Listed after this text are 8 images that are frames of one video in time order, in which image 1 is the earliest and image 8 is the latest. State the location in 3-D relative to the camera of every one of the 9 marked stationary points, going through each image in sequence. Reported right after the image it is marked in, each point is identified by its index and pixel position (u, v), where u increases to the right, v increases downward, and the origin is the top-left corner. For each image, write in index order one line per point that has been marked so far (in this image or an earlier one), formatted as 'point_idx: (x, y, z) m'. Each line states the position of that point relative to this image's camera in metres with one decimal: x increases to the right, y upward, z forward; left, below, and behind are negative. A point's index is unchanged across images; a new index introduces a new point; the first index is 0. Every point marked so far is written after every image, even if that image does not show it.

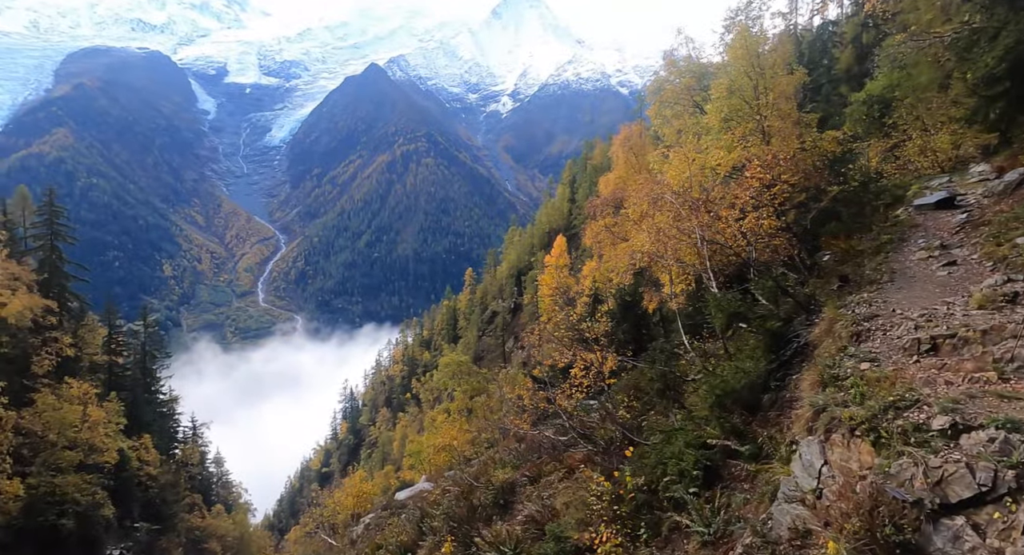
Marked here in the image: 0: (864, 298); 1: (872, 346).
0: (+8.0, -0.5, +13.8) m
1: (+6.7, -1.3, +11.2) m
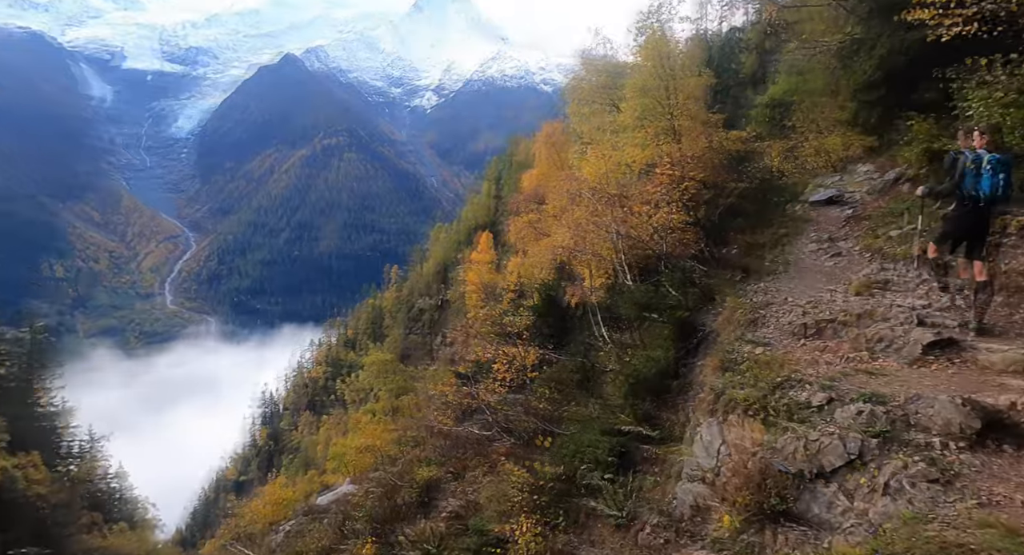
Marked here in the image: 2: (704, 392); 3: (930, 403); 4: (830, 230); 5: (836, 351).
0: (+6.1, -0.2, +14.7) m
1: (+5.0, -1.1, +11.9) m
2: (+3.5, -2.1, +11.1) m
3: (+4.8, -1.4, +6.9) m
4: (+10.4, +1.5, +19.4) m
5: (+5.2, -1.2, +9.7) m
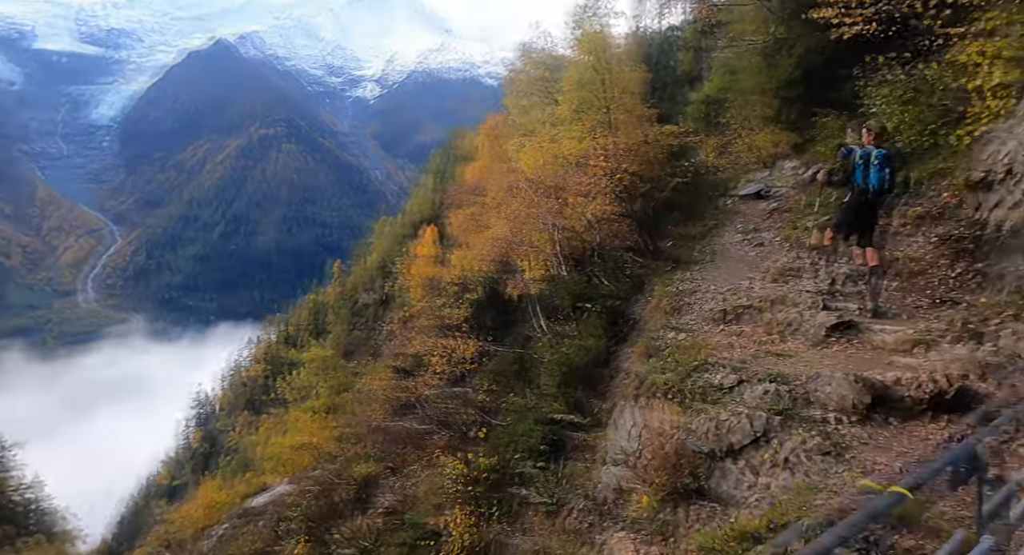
0: (+4.4, 0.0, +15.2) m
1: (+3.6, -0.8, +12.3) m
2: (+2.2, -1.9, +11.3) m
3: (+3.8, -1.3, +7.3) m
4: (+8.3, +1.9, +20.2) m
5: (+4.0, -1.0, +10.1) m
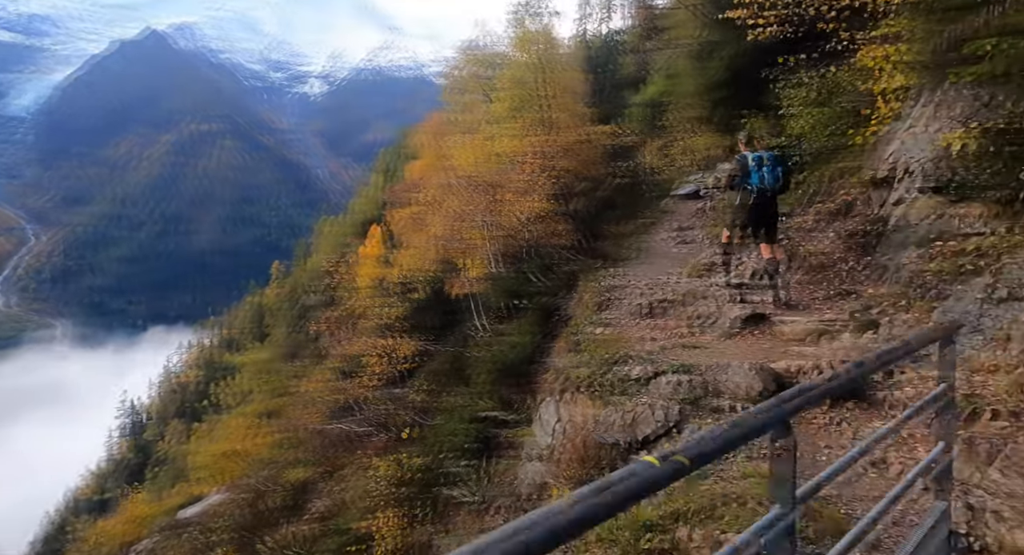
0: (+2.5, +0.1, +15.4) m
1: (+2.0, -0.7, +12.5) m
2: (+0.7, -1.8, +11.3) m
3: (+2.6, -1.2, +7.4) m
4: (+5.9, +2.0, +20.7) m
5: (+2.6, -0.9, +10.3) m
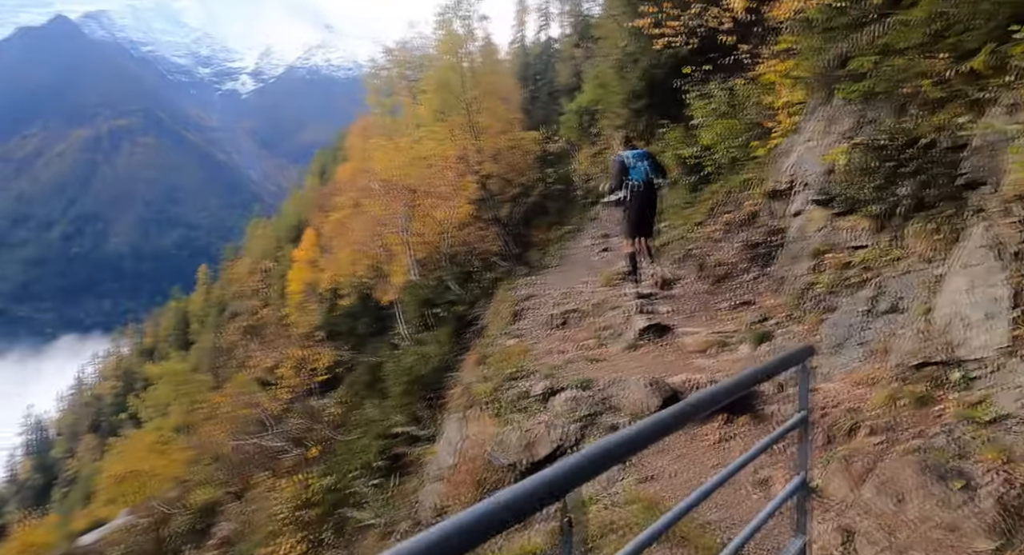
0: (+0.4, -0.1, +15.2) m
1: (+0.2, -0.9, +12.2) m
2: (-1.0, -2.0, +11.0) m
3: (+1.4, -1.3, +7.3) m
4: (+3.3, +1.7, +20.9) m
5: (+1.0, -1.1, +10.1) m
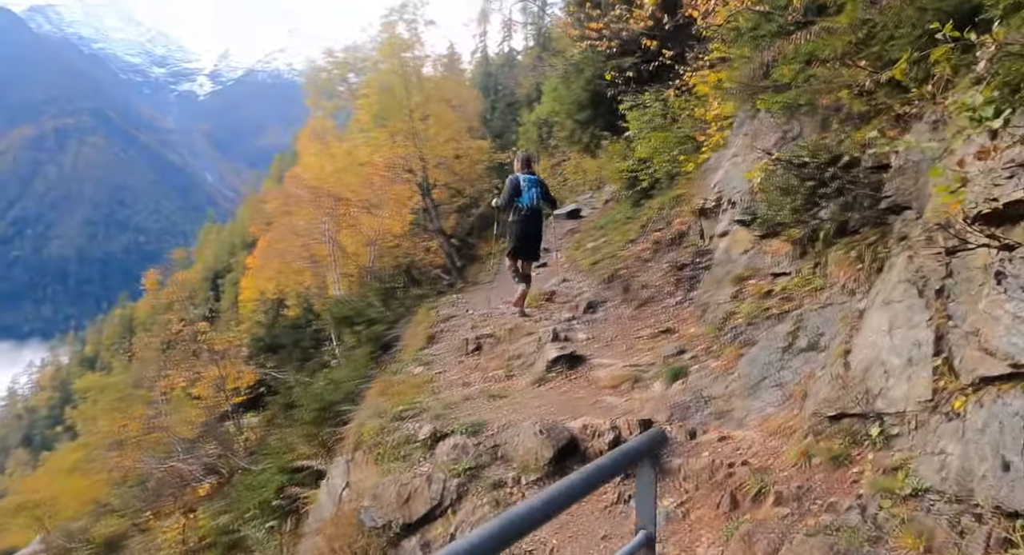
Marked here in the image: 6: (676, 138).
0: (-1.4, -0.5, +14.2) m
1: (-1.4, -1.3, +11.2) m
2: (-2.5, -2.3, +9.9) m
3: (+0.1, -1.6, +6.3) m
4: (+1.1, +1.2, +20.1) m
5: (-0.4, -1.4, +9.1) m
6: (+3.3, +2.8, +12.2) m
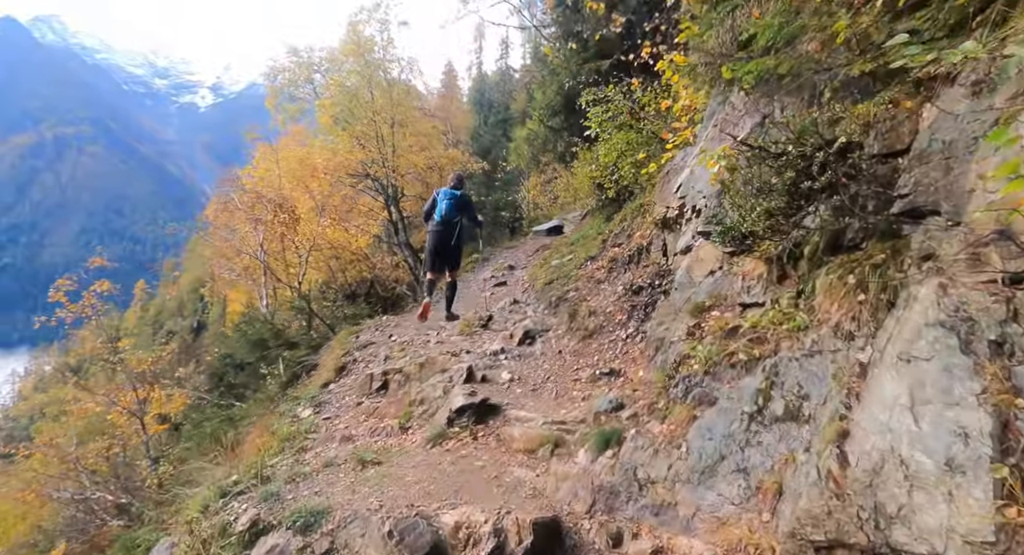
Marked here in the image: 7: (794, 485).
0: (-2.5, -0.9, +12.2) m
1: (-2.6, -1.6, +9.2) m
2: (-3.7, -2.6, +7.8) m
3: (-1.1, -1.8, +4.4) m
4: (-0.1, +0.6, +18.2) m
5: (-1.6, -1.7, +7.1) m
6: (+2.2, +2.4, +10.3) m
7: (+1.7, -1.2, +3.6) m
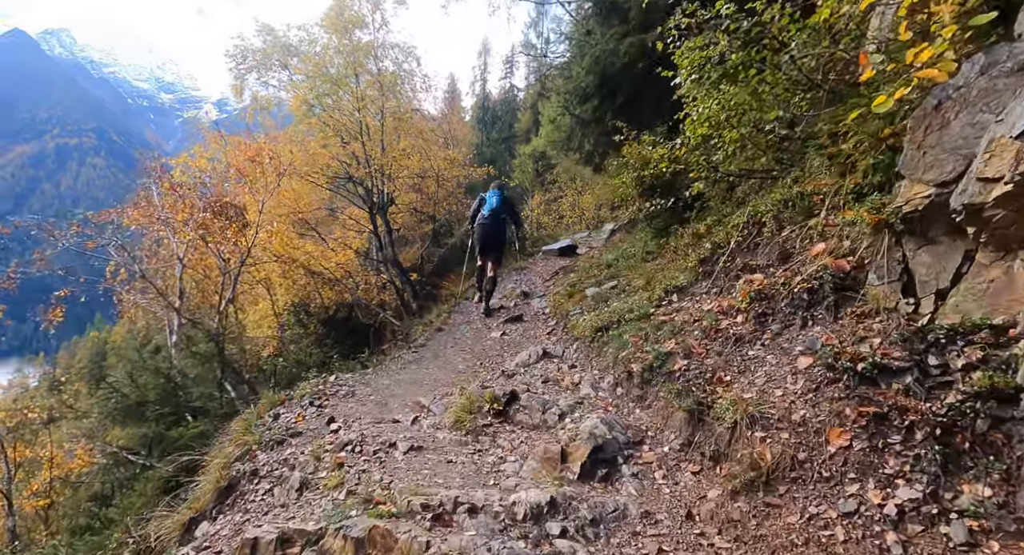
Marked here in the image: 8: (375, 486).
0: (-2.2, -1.3, +7.5) m
1: (-2.2, -1.9, +4.5) m
2: (-3.4, -2.8, +3.1) m
3: (-0.7, -2.0, -0.3) m
4: (+0.3, -0.1, +13.6) m
5: (-1.2, -1.9, +2.5) m
6: (+2.7, +1.9, +5.8) m
7: (+2.1, -1.4, -1.1) m
8: (-1.0, -1.4, +4.3) m
